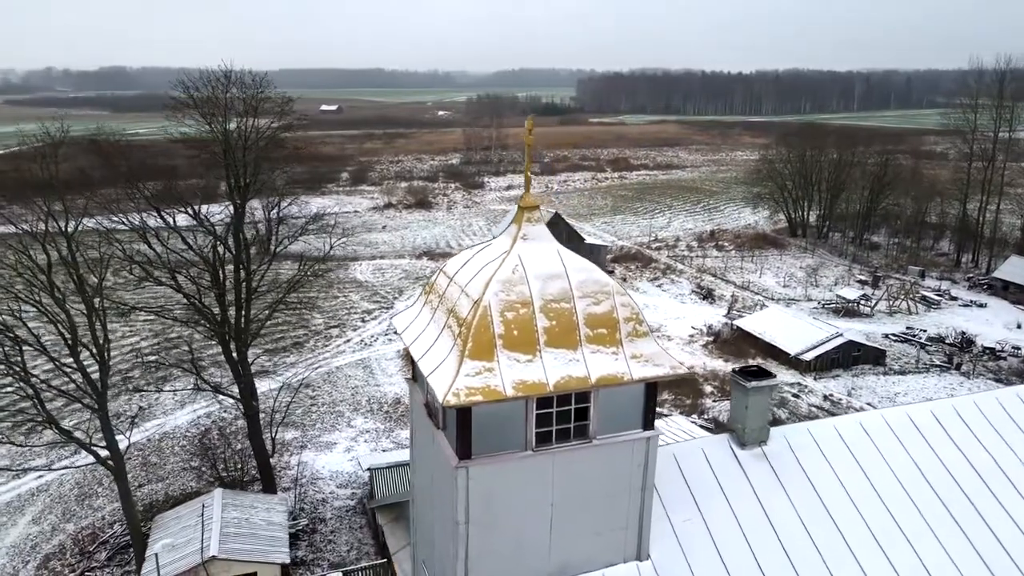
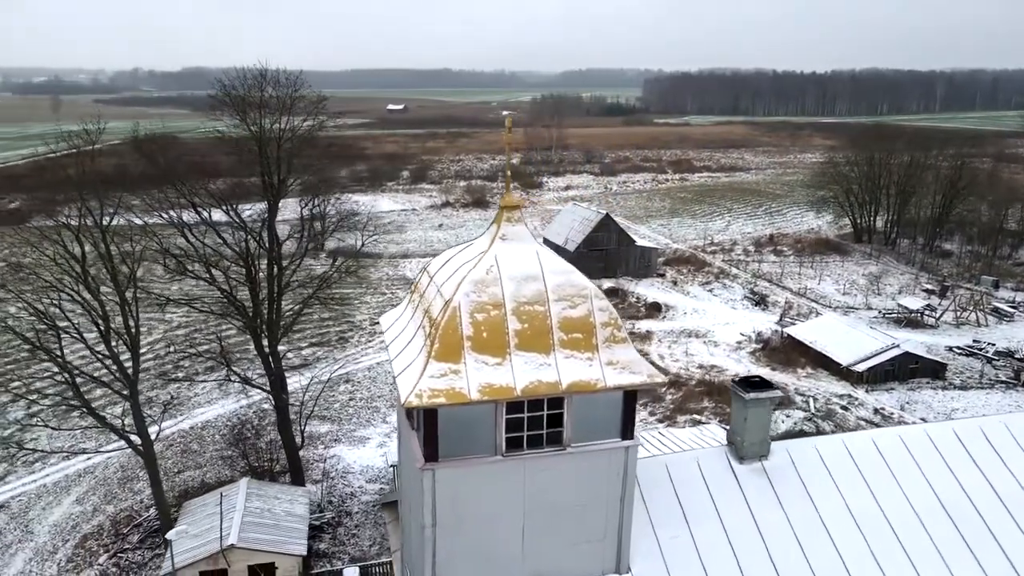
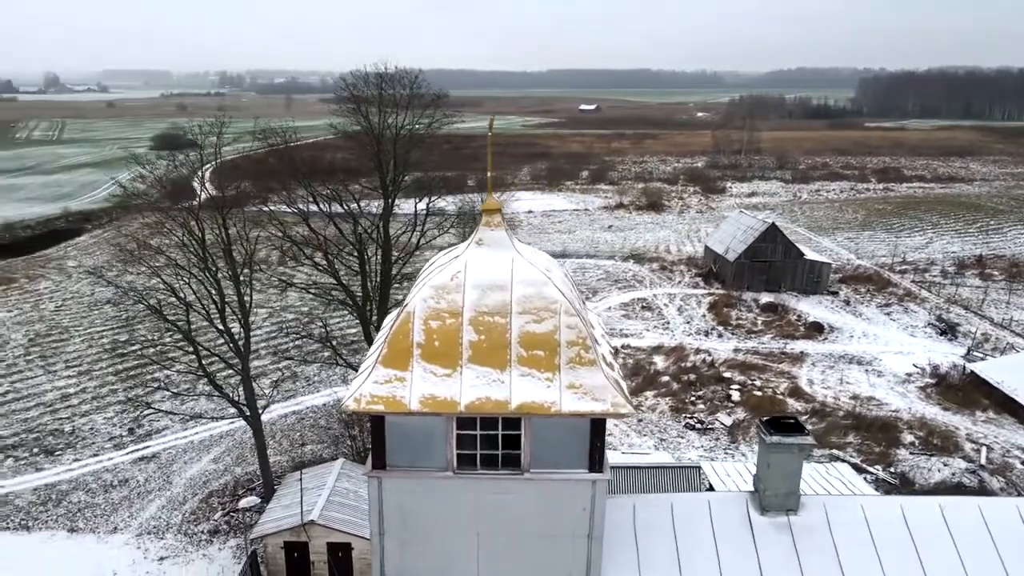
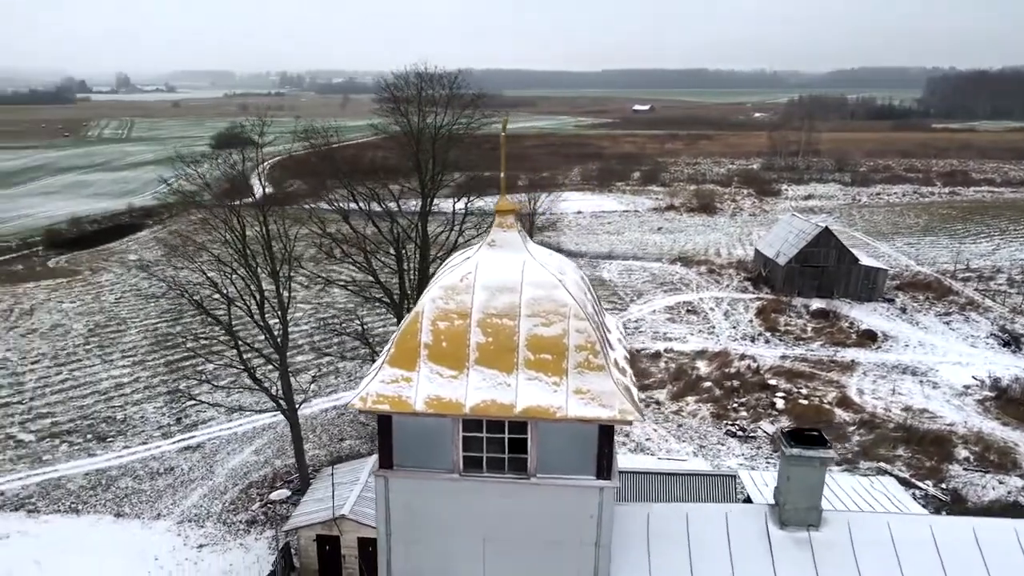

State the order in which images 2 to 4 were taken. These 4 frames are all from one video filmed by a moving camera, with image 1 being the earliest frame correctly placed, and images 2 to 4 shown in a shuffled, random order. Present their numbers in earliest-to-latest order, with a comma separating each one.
2, 3, 4
